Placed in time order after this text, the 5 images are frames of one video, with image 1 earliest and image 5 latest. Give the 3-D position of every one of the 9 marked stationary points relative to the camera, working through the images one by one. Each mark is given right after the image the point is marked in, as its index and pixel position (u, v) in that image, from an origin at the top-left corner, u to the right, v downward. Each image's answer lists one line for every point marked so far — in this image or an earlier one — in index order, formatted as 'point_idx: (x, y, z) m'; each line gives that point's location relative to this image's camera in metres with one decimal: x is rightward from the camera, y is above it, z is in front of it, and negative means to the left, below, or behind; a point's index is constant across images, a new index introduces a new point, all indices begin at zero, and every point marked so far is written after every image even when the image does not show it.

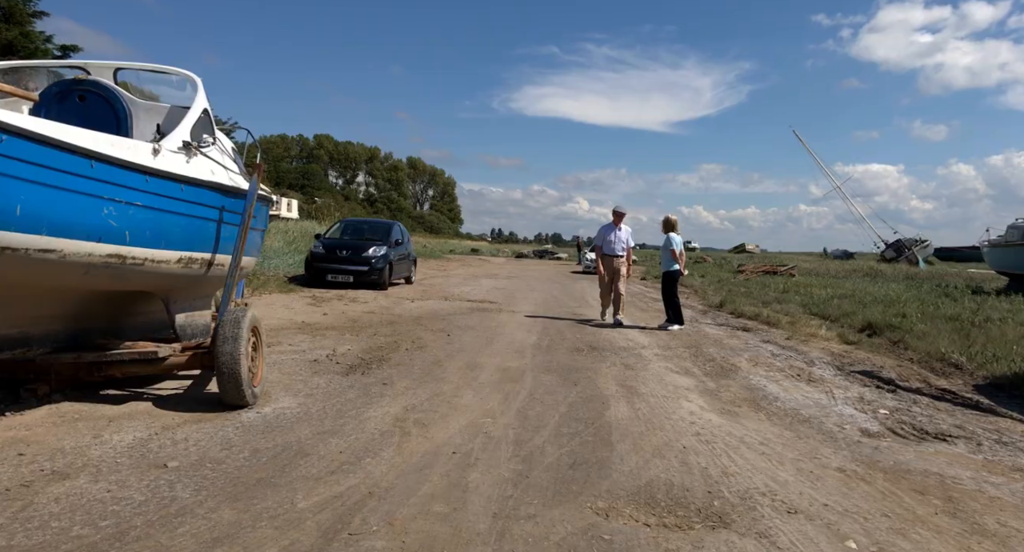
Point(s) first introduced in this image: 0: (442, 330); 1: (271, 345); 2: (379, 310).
0: (-1.0, -0.8, +9.5) m
1: (-2.6, -0.8, +7.3) m
2: (-2.3, -0.6, +11.9) m
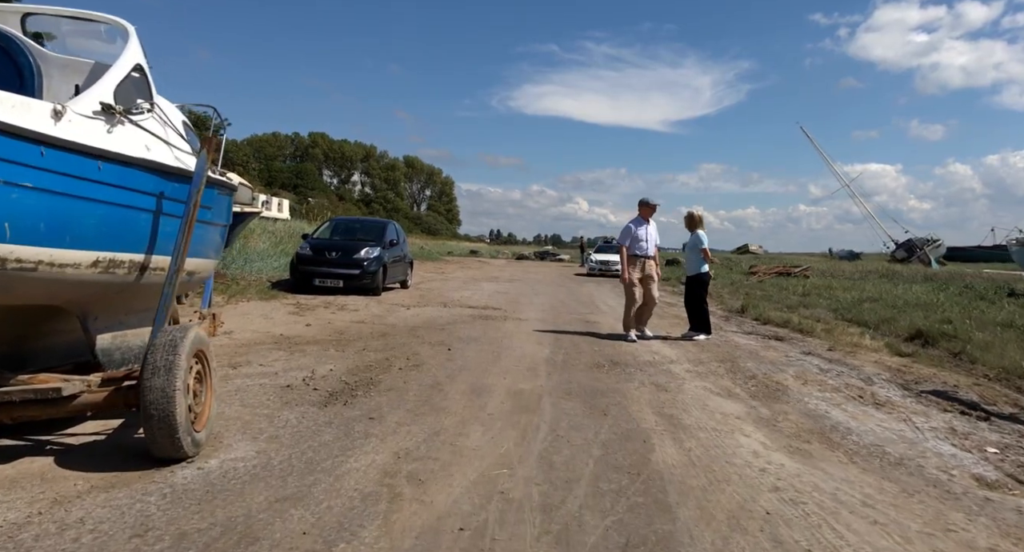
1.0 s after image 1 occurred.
0: (-0.9, -0.8, +8.4) m
1: (-2.5, -0.8, +6.2) m
2: (-2.2, -0.7, +10.8) m
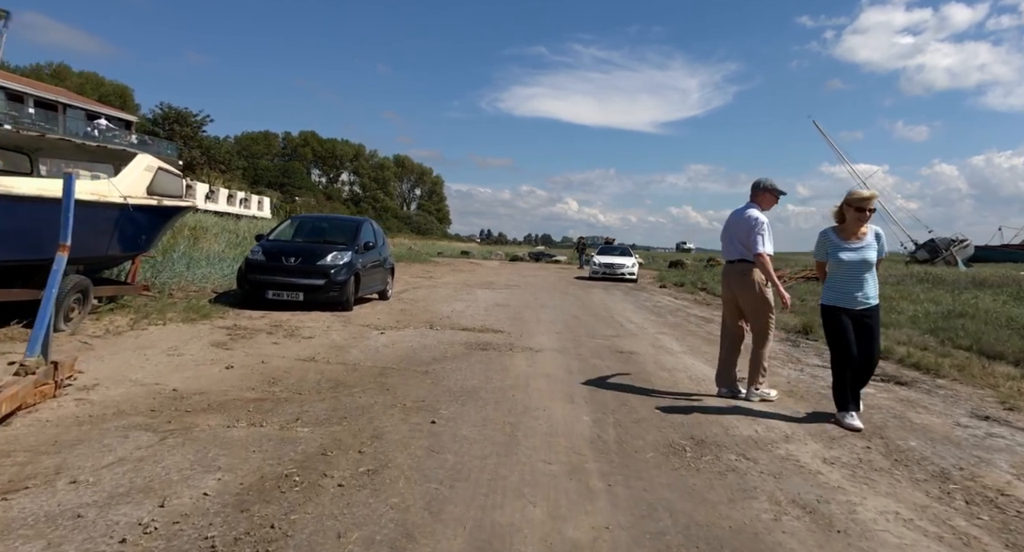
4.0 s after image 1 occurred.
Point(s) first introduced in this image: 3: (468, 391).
0: (-0.7, -1.0, +5.4) m
1: (-2.3, -1.0, +3.2) m
2: (-2.1, -0.9, +7.7) m
3: (-0.4, -1.0, +6.0) m
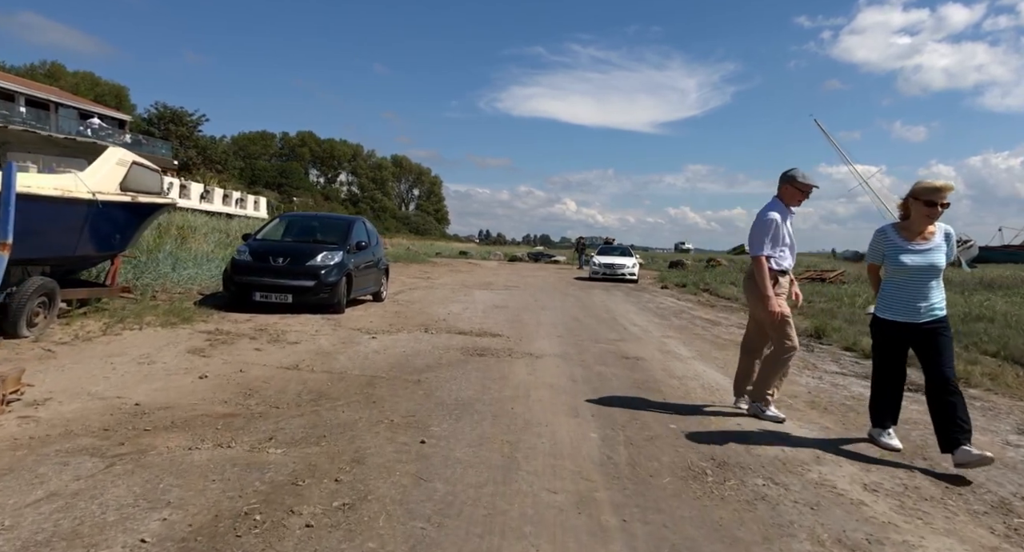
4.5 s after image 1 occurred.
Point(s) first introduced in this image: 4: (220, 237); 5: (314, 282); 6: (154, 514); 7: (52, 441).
0: (-0.7, -1.0, +4.9) m
1: (-2.3, -1.0, +2.6) m
2: (-2.1, -0.9, +7.2) m
3: (-0.4, -1.0, +5.5) m
4: (-7.3, +1.0, +16.9) m
5: (-3.3, -0.1, +11.2) m
6: (-1.6, -1.1, +3.1) m
7: (-2.7, -1.0, +4.0) m
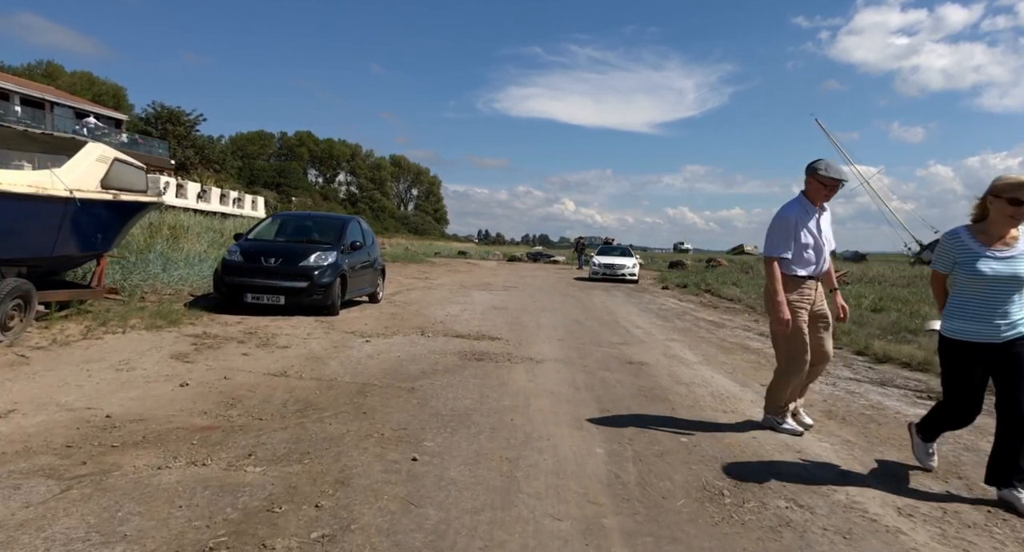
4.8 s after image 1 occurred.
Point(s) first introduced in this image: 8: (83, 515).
0: (-0.7, -1.1, +4.5) m
1: (-2.3, -1.0, +2.3) m
2: (-2.1, -0.9, +6.8) m
3: (-0.4, -1.0, +5.1) m
4: (-7.3, +1.0, +16.6) m
5: (-3.3, -0.1, +10.8) m
6: (-1.6, -1.1, +2.7) m
7: (-2.7, -1.0, +3.6) m
8: (-1.9, -1.1, +3.1) m
